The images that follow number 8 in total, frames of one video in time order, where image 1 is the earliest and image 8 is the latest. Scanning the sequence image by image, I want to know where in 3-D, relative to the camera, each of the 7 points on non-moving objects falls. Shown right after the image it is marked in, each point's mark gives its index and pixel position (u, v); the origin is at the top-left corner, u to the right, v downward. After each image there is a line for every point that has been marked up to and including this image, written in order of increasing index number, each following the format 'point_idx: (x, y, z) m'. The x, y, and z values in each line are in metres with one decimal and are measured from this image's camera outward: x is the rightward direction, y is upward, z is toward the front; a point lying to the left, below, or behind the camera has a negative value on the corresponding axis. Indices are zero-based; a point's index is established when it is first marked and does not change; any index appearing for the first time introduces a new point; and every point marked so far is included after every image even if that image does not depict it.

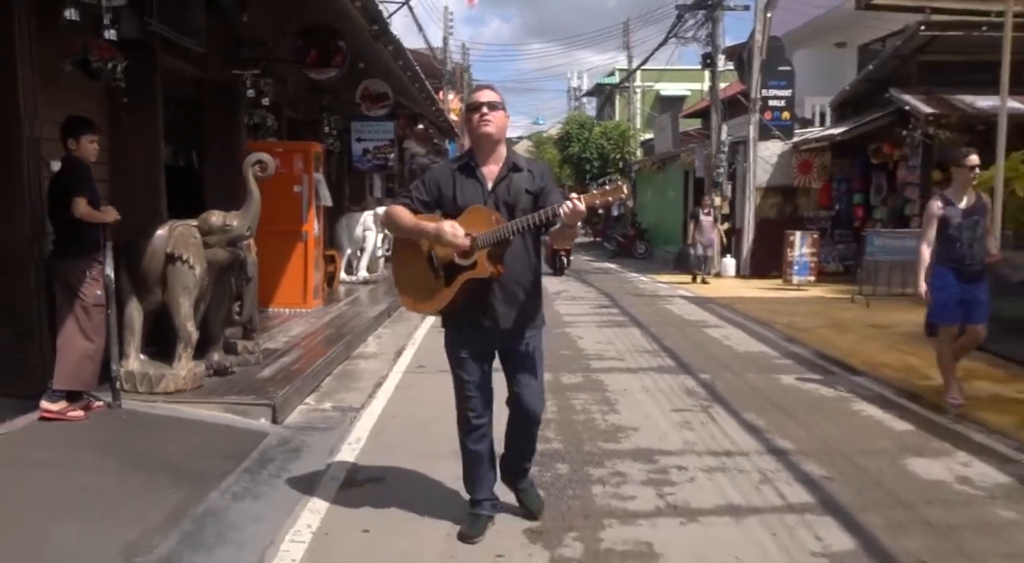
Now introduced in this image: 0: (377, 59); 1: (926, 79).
0: (-1.9, +3.1, +12.6) m
1: (+7.4, +3.6, +16.2) m
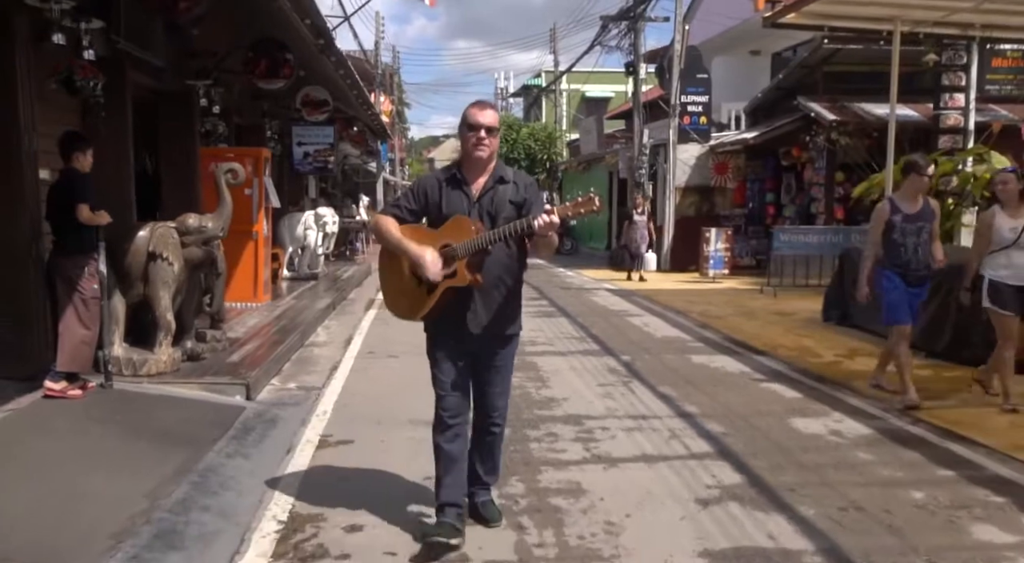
0: (-2.8, +3.1, +13.3) m
1: (+6.2, +3.8, +17.7) m
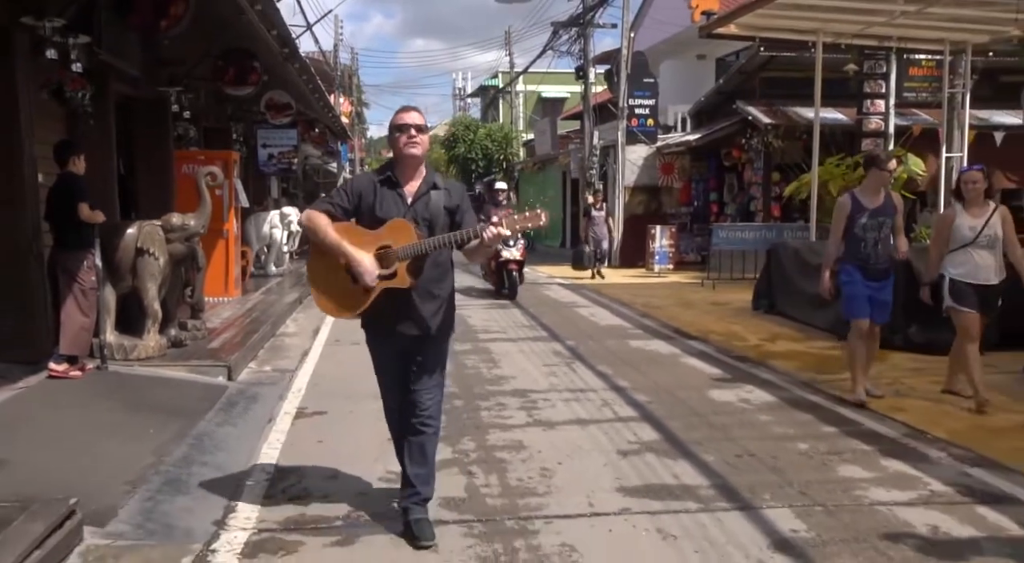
0: (-3.5, +3.2, +14.0) m
1: (+5.2, +3.9, +18.8) m
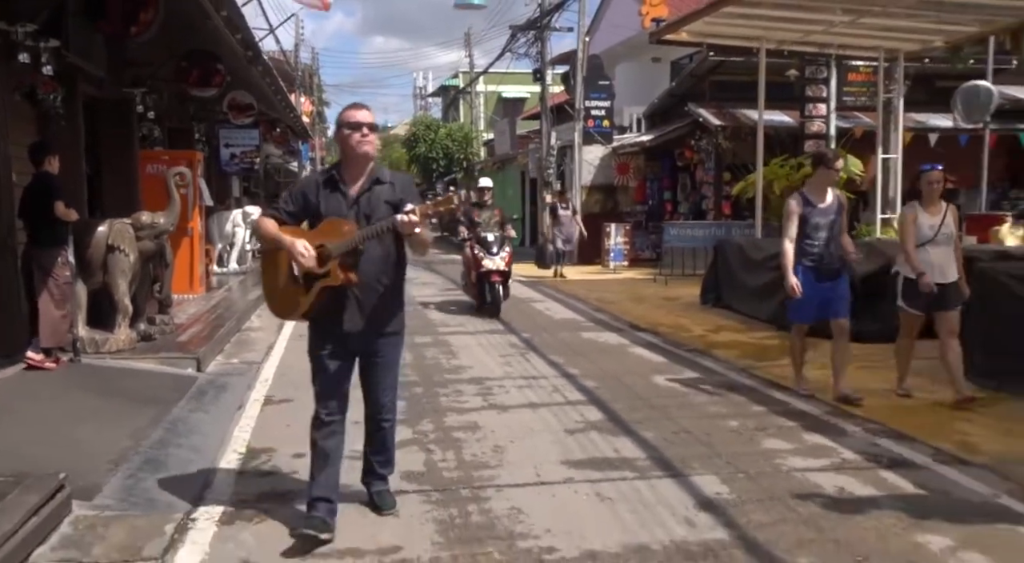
0: (-4.2, +3.2, +14.3) m
1: (+4.4, +4.0, +19.5) m
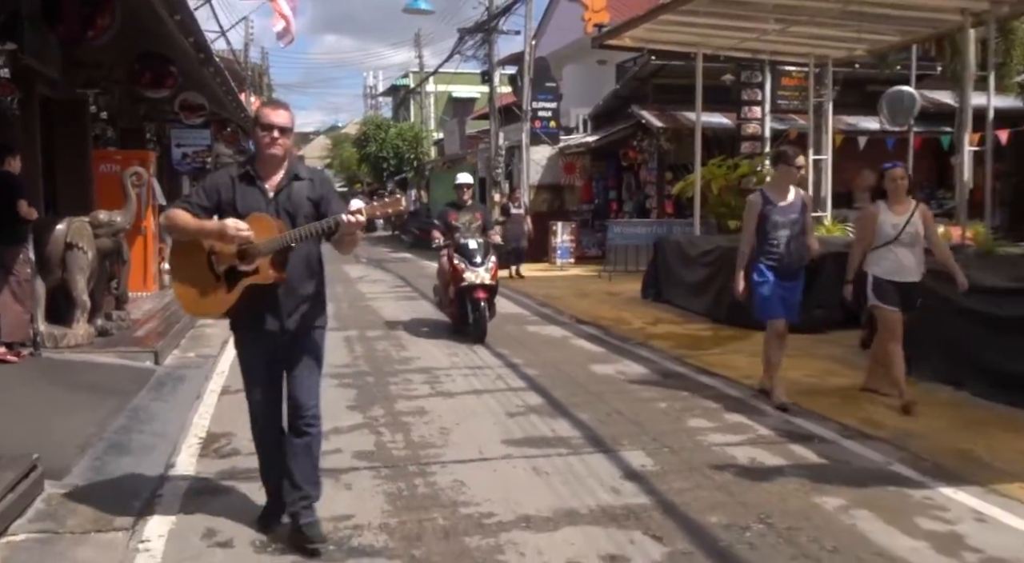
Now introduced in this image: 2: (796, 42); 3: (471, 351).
0: (-5.0, +3.3, +14.5) m
1: (+3.2, +4.1, +20.1) m
2: (+4.6, +3.9, +14.7) m
3: (-0.4, -0.7, +9.2) m
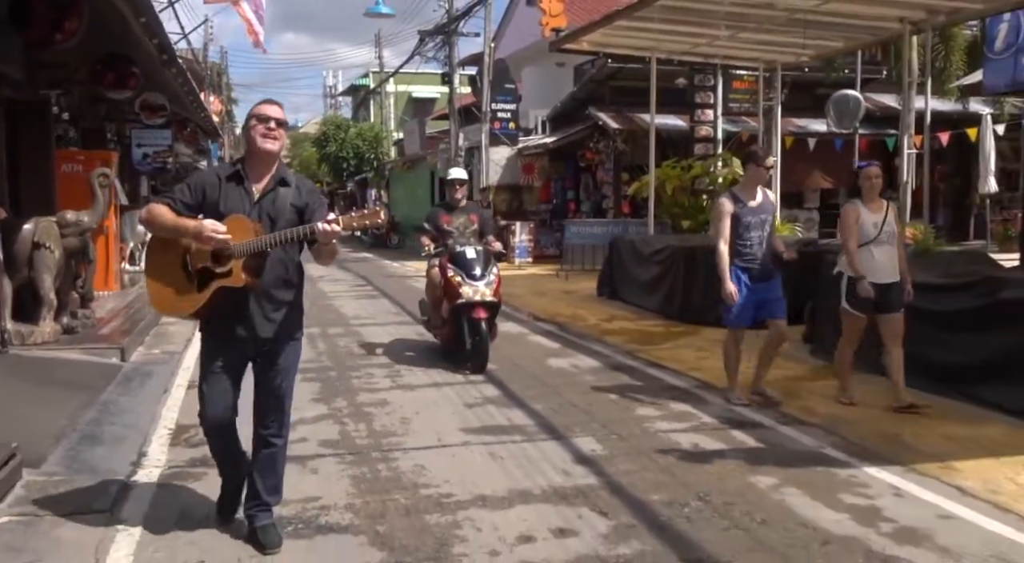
0: (-5.7, +3.3, +14.6) m
1: (+2.3, +4.1, +20.6) m
2: (+3.9, +3.9, +15.2) m
3: (-0.8, -0.7, +9.5) m
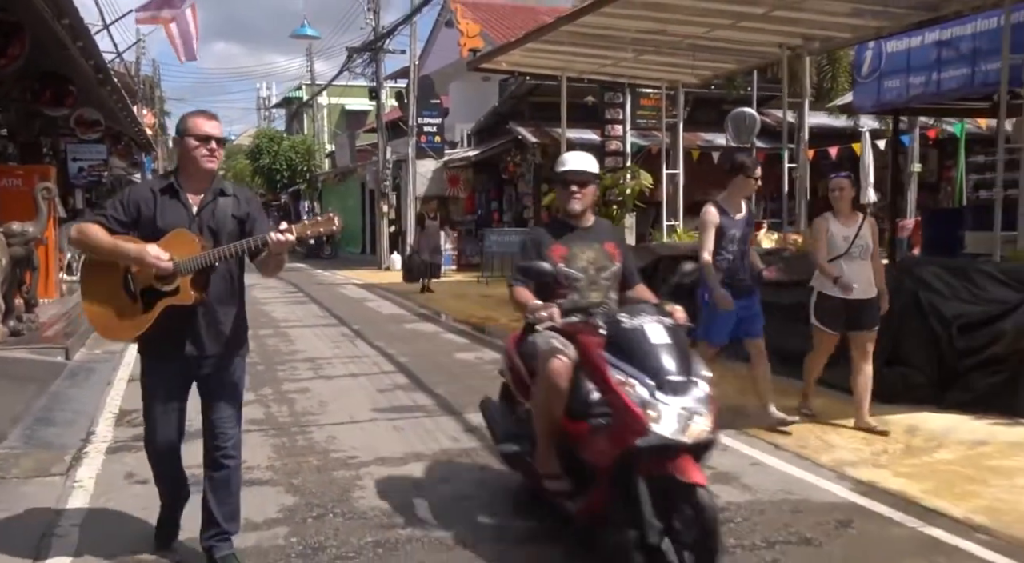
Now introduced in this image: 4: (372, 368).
0: (-7.0, +3.1, +15.3) m
1: (+0.6, +4.0, +21.8) m
2: (+2.5, +3.8, +16.5) m
3: (-1.8, -0.7, +10.5) m
4: (-1.4, -0.9, +9.0) m
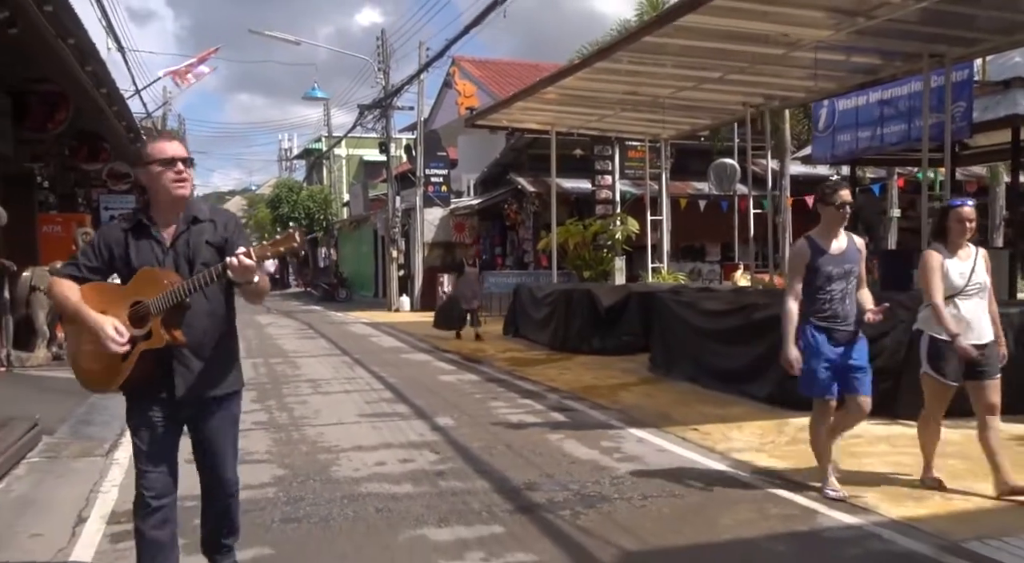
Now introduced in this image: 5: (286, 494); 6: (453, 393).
0: (-7.2, +2.4, +17.0) m
1: (+0.5, +2.9, +23.4) m
2: (+2.3, +3.1, +18.0) m
3: (-2.1, -1.1, +11.9) m
4: (-1.7, -1.2, +10.4) m
5: (-1.4, -1.4, +5.9) m
6: (-0.6, -1.2, +9.9) m
